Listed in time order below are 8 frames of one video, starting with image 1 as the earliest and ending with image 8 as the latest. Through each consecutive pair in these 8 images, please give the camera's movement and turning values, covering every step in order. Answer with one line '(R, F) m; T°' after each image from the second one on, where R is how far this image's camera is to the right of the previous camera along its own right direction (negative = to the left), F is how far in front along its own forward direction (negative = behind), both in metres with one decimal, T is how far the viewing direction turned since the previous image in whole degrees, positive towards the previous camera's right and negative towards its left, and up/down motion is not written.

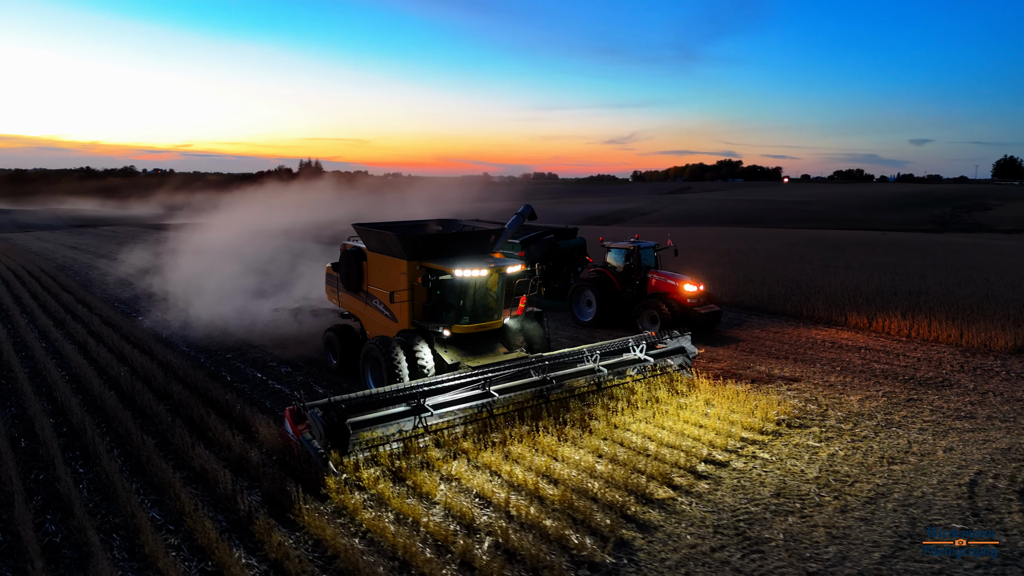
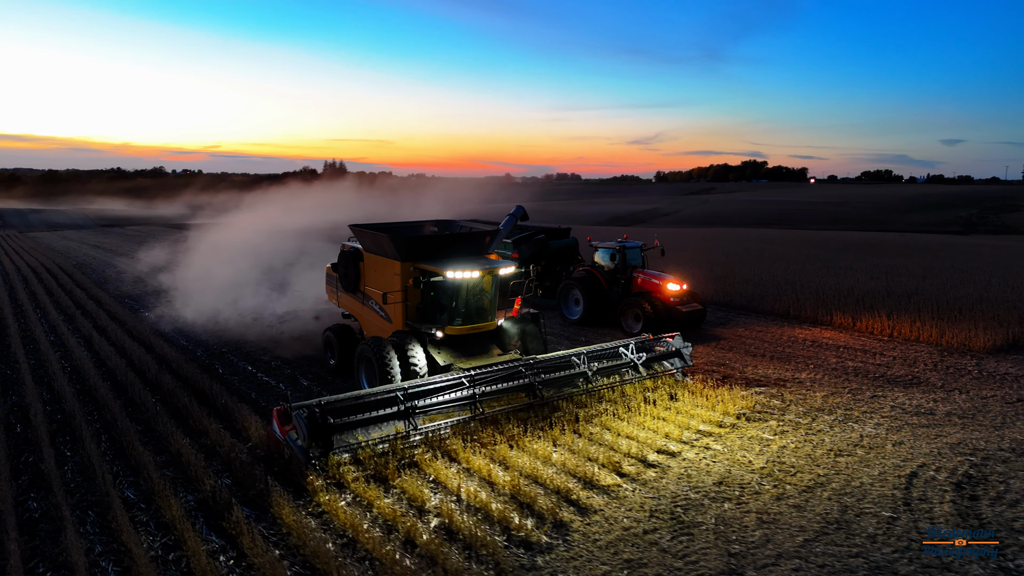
(+0.5, -0.3) m; -2°
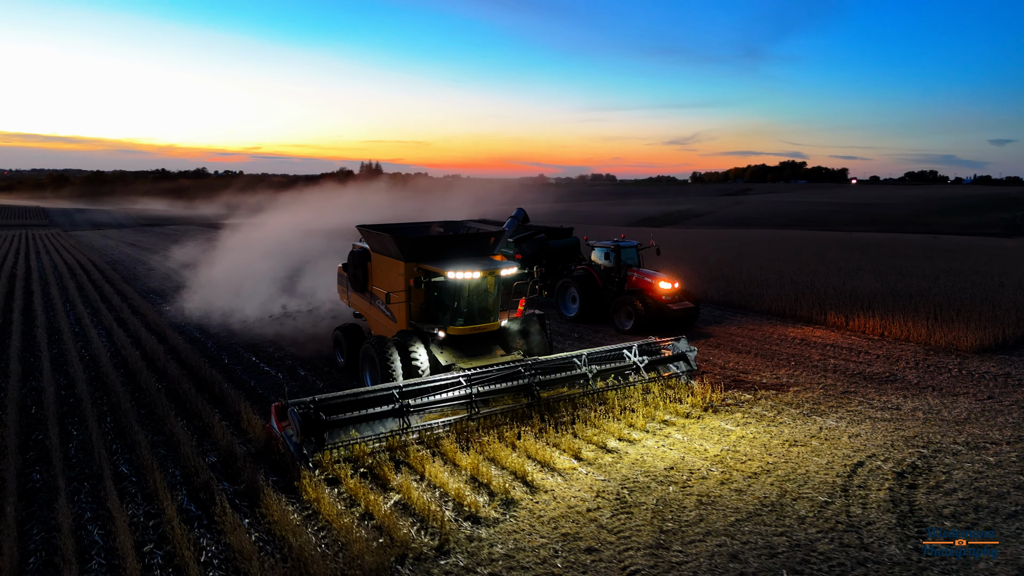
(+0.5, -0.3) m; -3°
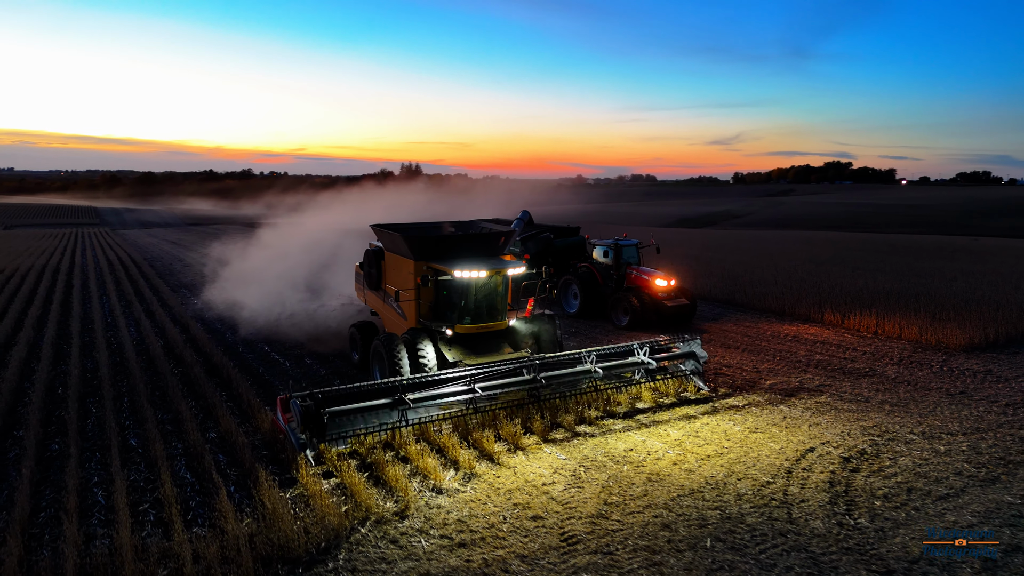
(+0.5, -0.4) m; -3°
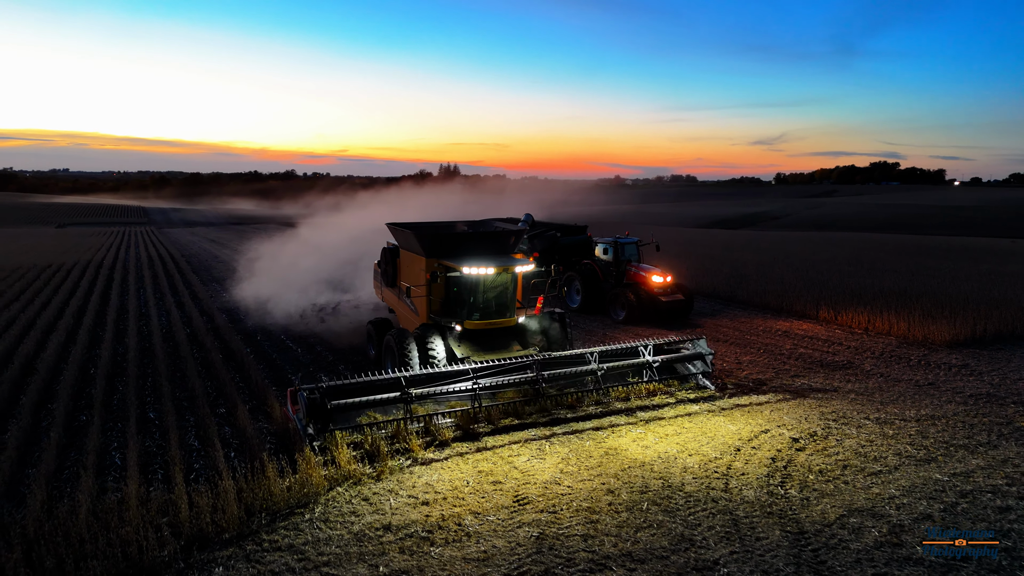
(+0.5, -0.5) m; -3°
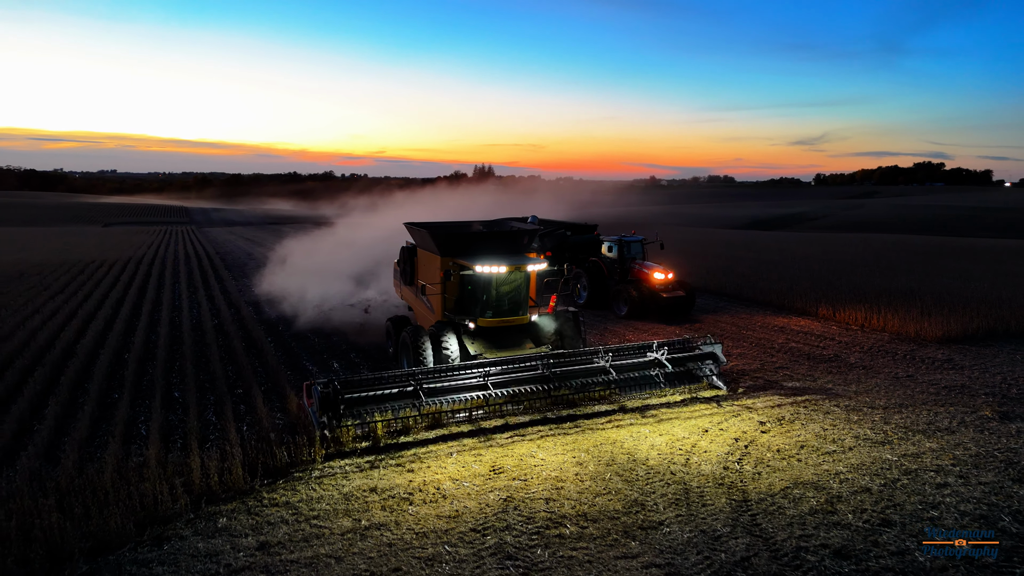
(+0.4, -0.5) m; -3°
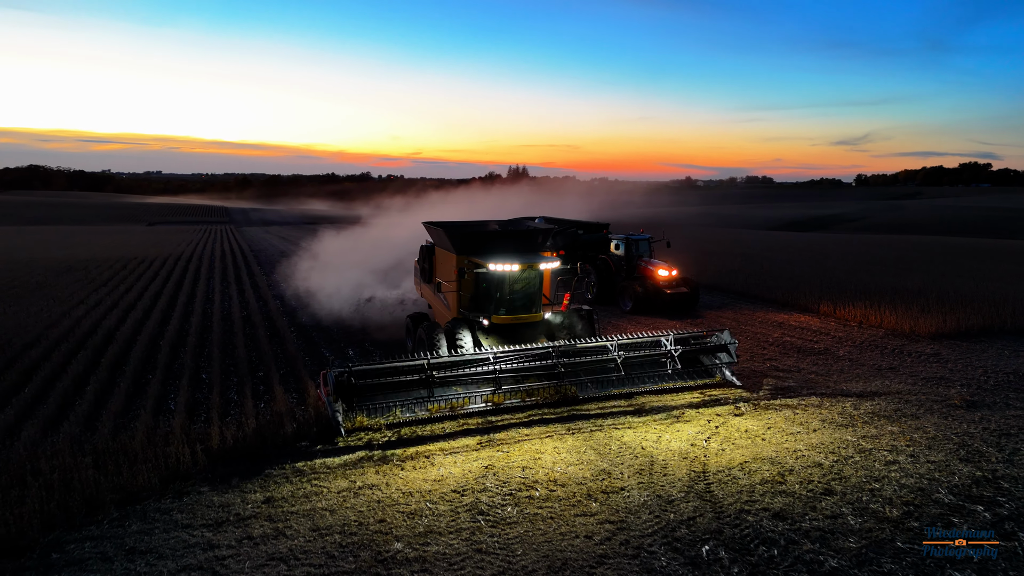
(+0.4, -0.6) m; -3°
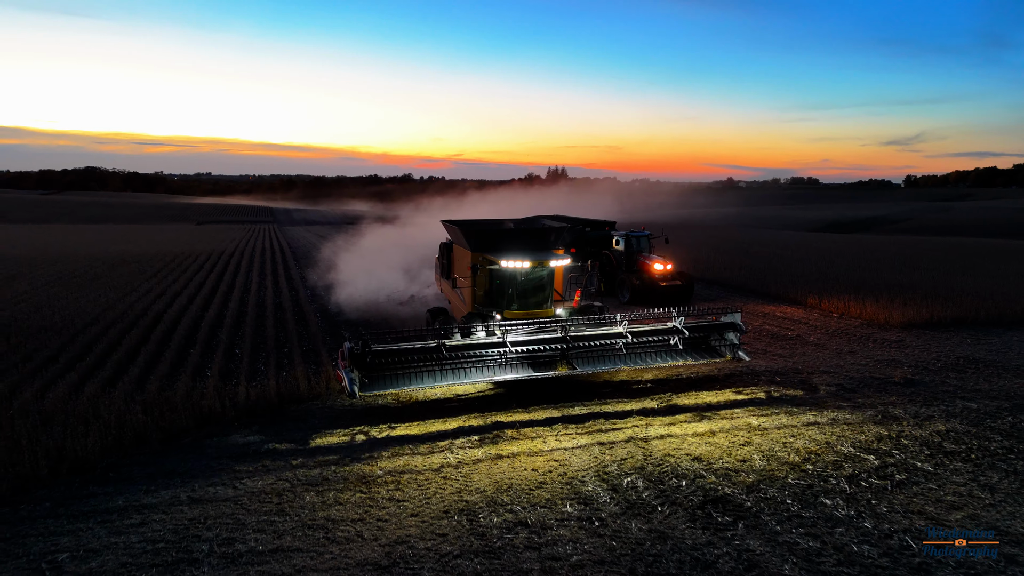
(+0.6, -1.0) m; -3°
